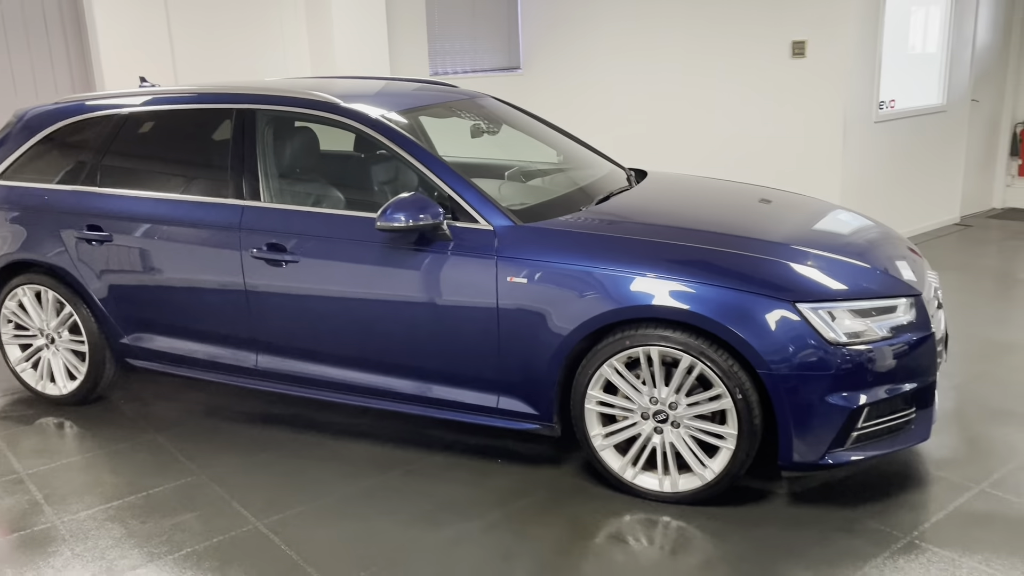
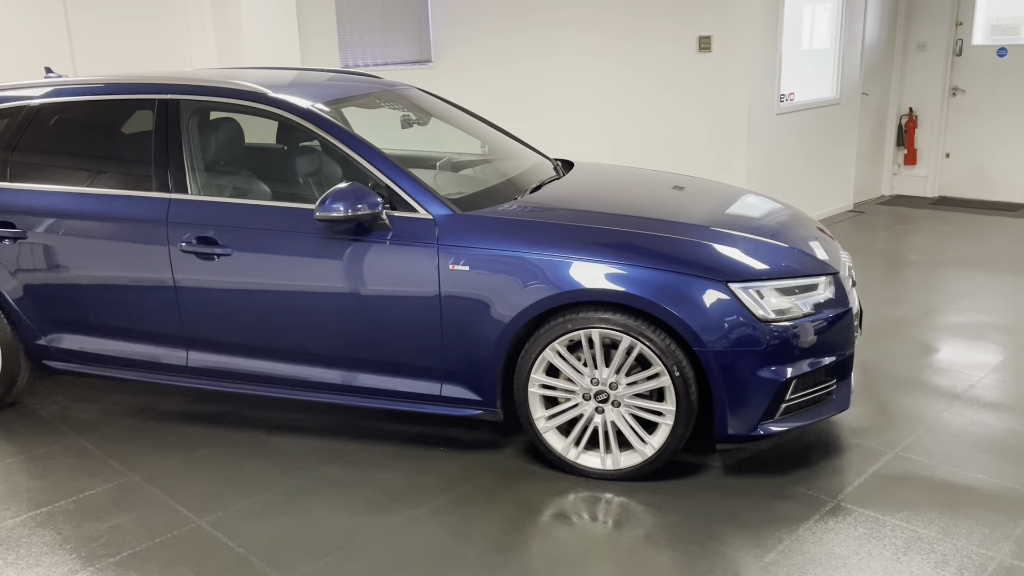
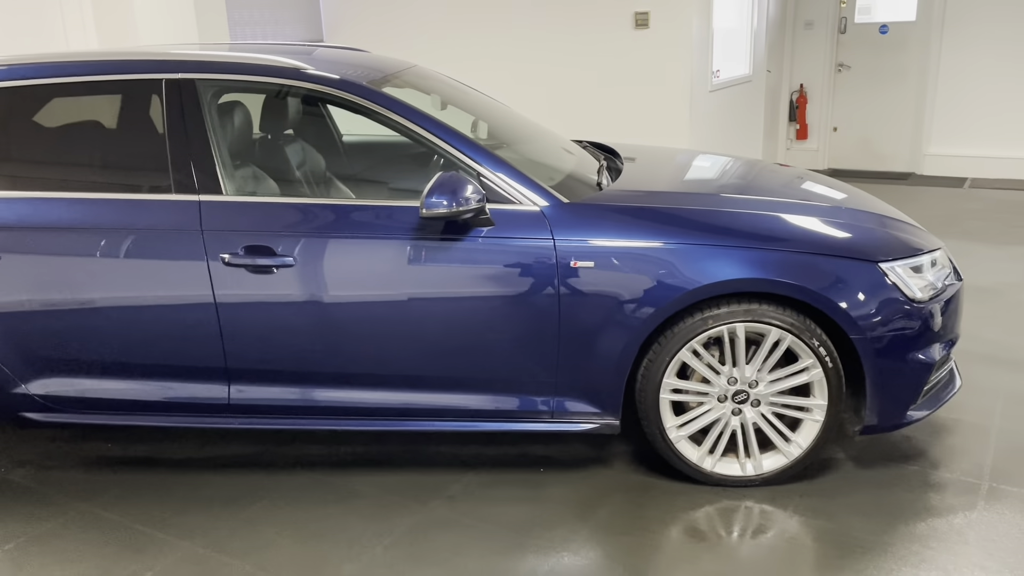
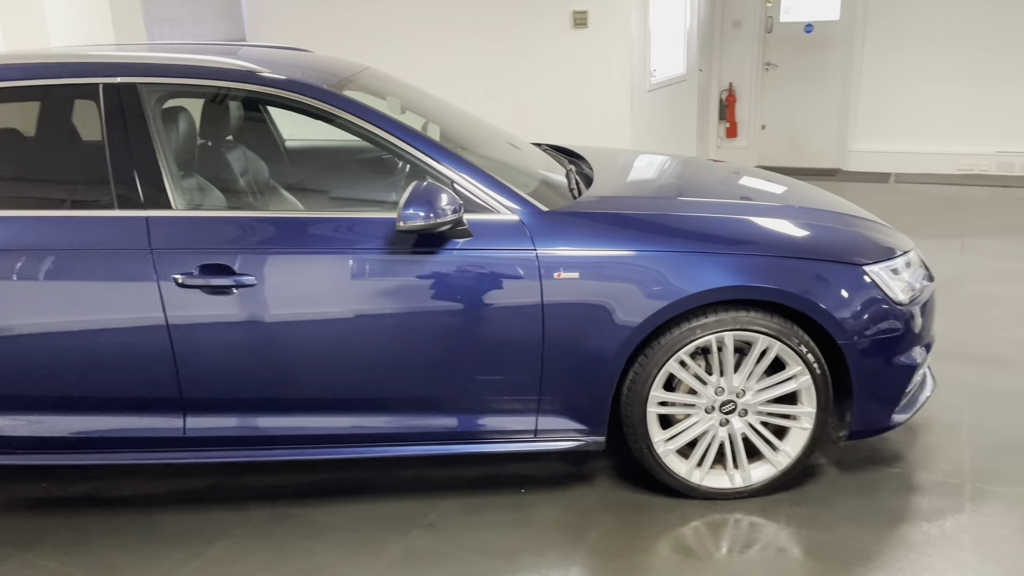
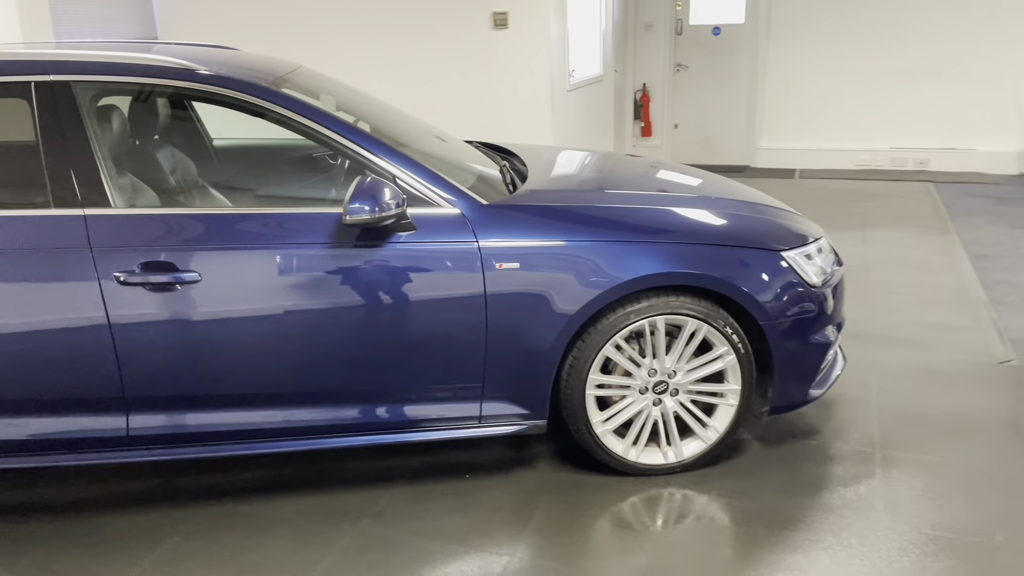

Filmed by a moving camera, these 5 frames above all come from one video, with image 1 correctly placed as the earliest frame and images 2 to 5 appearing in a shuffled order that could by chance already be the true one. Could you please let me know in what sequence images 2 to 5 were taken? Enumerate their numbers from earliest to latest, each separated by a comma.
2, 3, 4, 5
